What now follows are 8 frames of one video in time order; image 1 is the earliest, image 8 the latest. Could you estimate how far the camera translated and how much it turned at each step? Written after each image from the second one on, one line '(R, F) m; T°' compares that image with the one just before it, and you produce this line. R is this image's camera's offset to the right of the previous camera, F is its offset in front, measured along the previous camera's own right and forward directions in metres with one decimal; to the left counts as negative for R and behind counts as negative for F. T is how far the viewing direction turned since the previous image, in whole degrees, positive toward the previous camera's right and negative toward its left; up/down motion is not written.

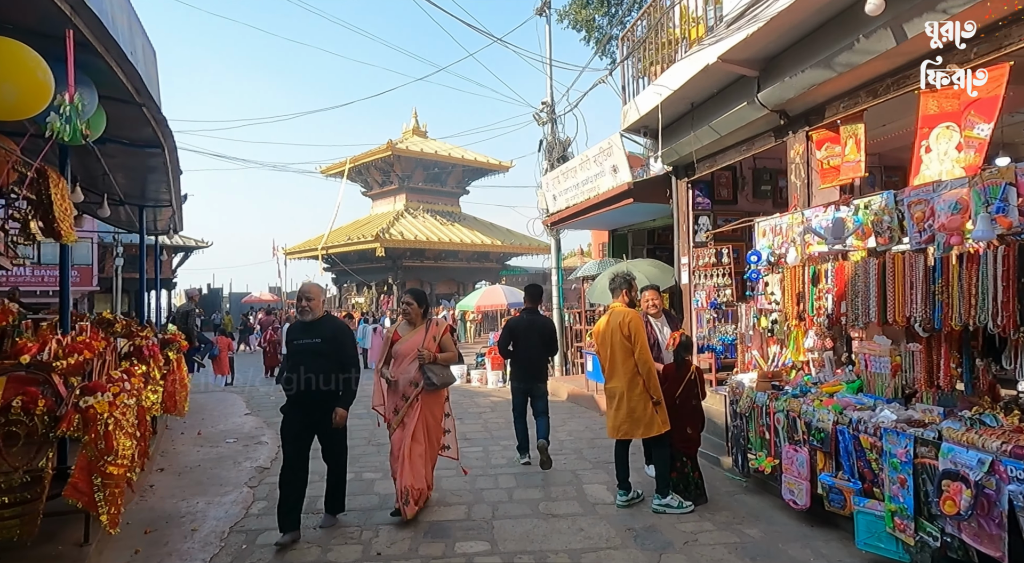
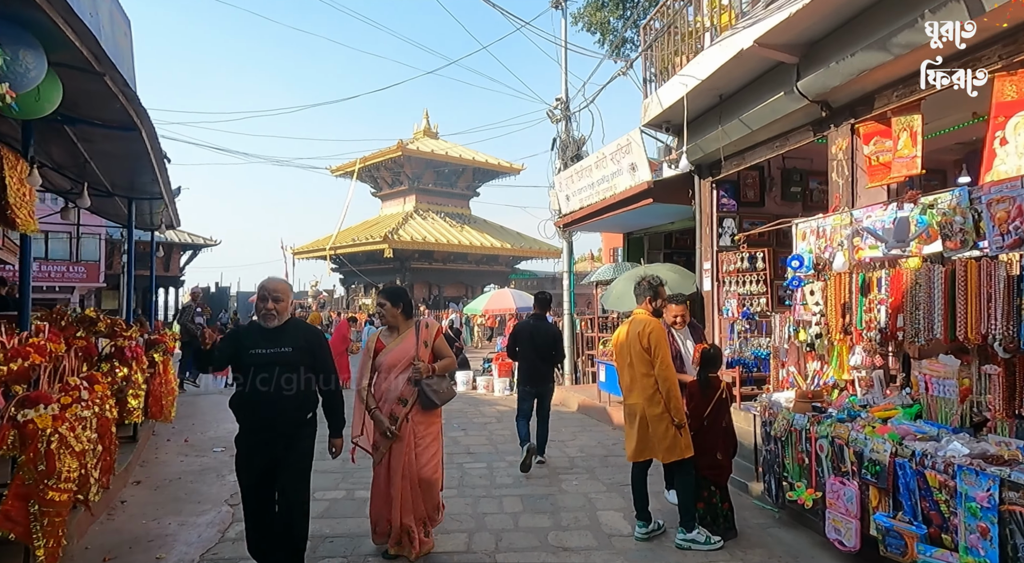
(0.0, +0.5) m; -1°
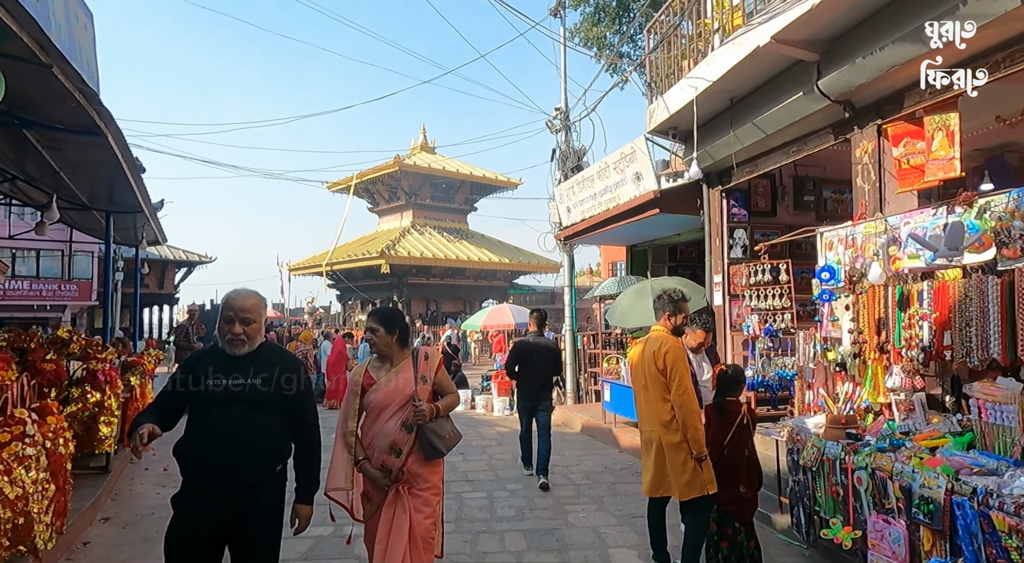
(0.0, +0.4) m; 0°
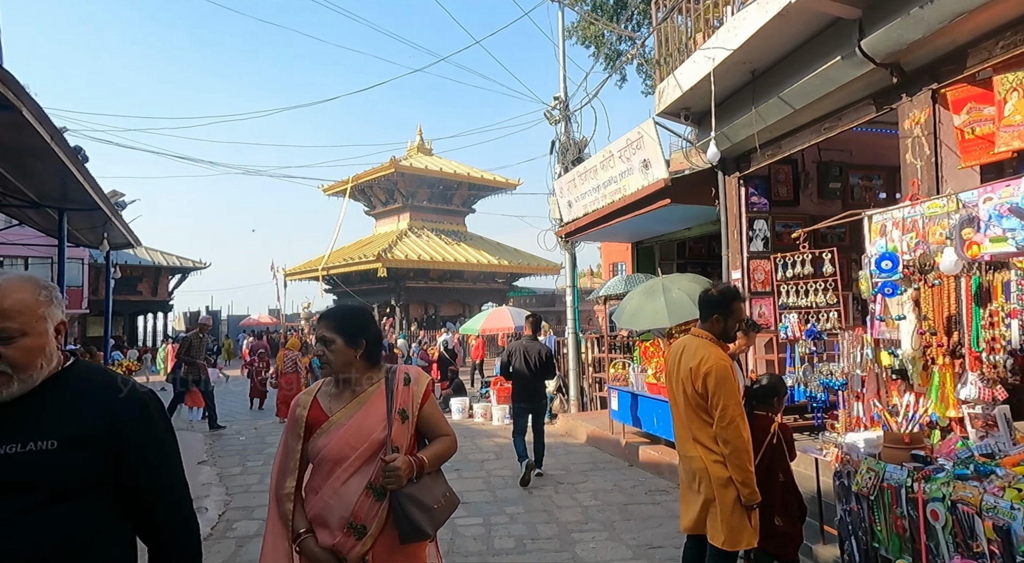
(0.0, +0.7) m; 0°
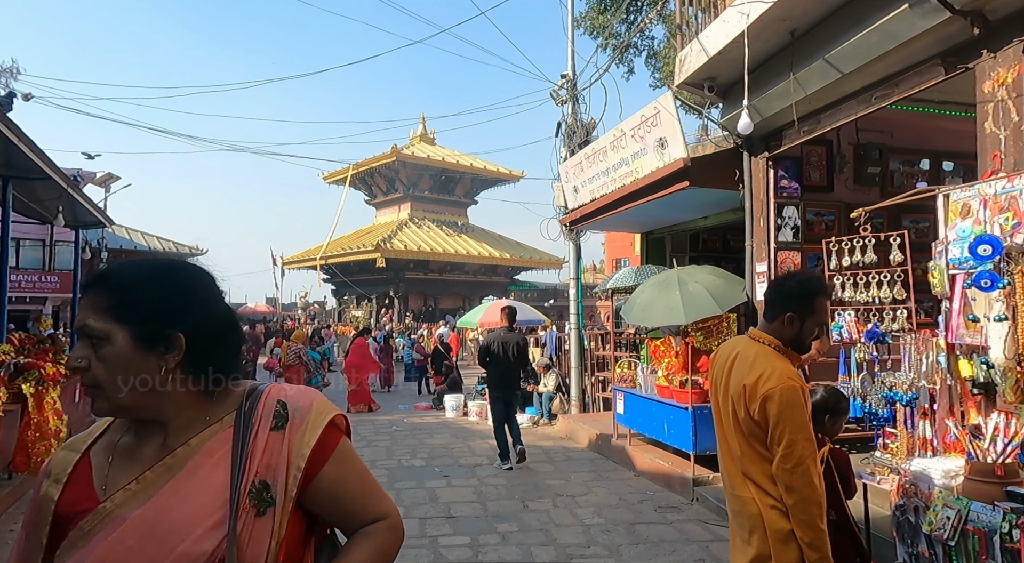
(0.0, +0.7) m; 0°
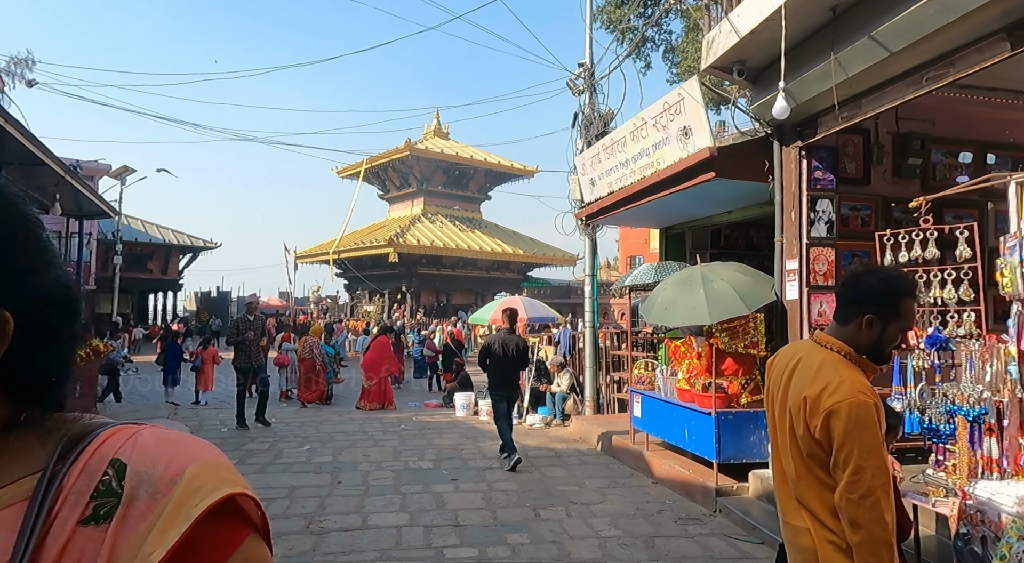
(0.0, +0.3) m; -1°
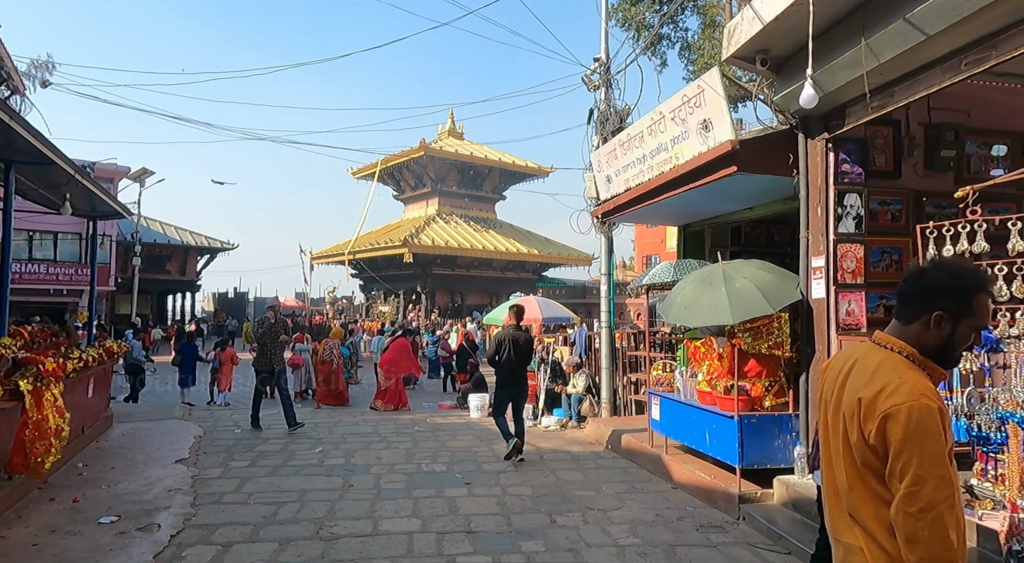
(0.0, +0.2) m; -1°
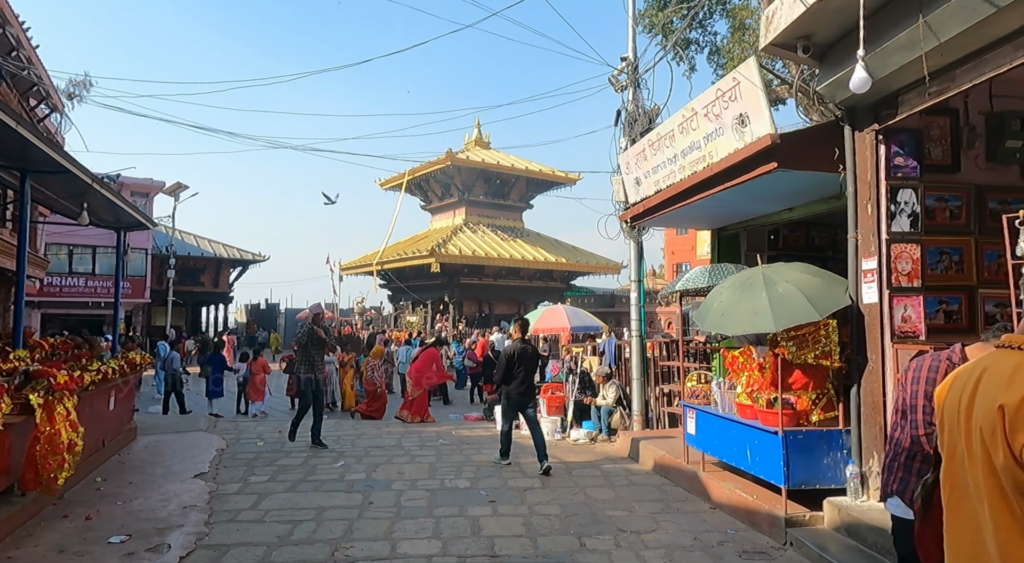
(0.0, +0.3) m; -2°
